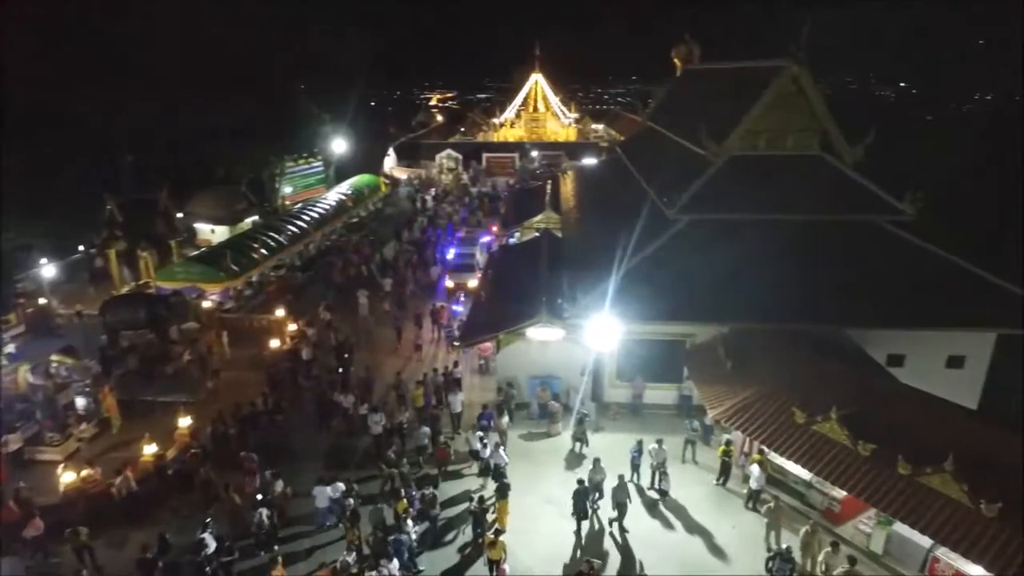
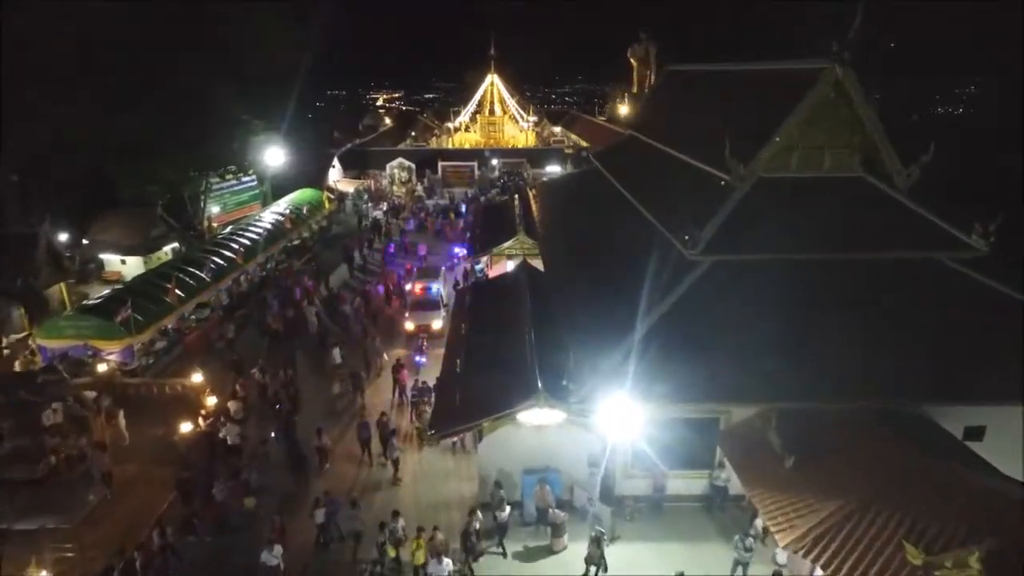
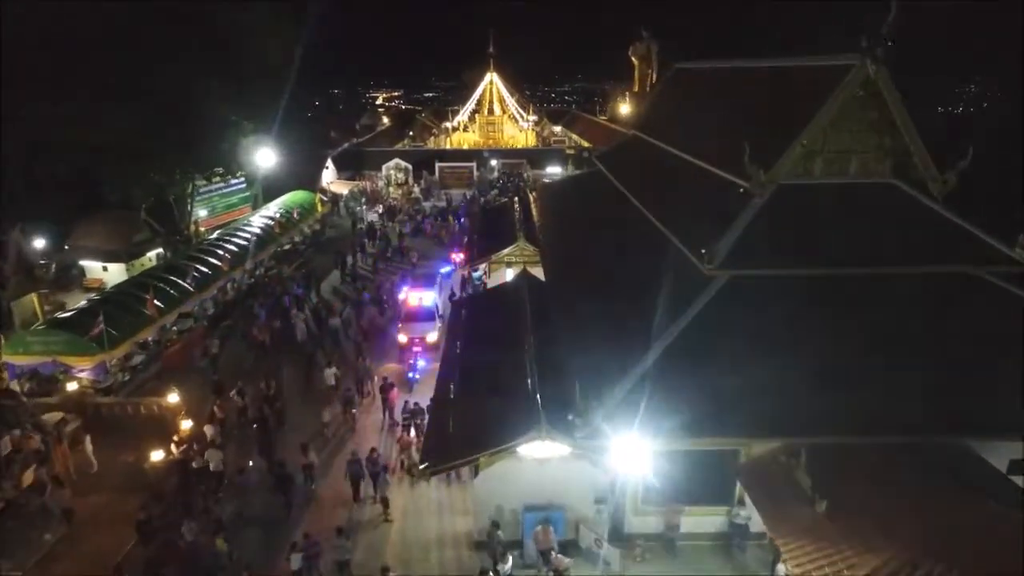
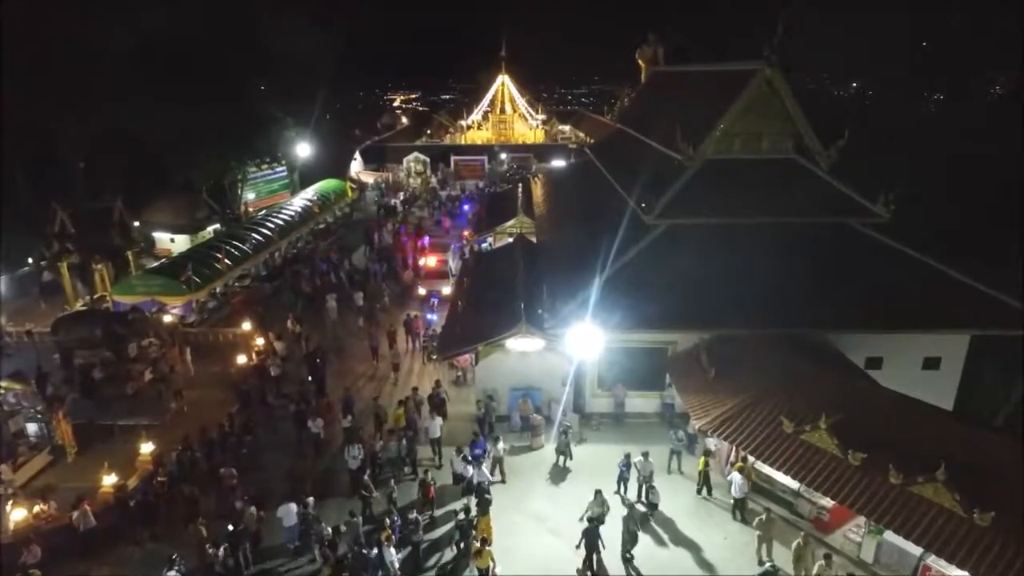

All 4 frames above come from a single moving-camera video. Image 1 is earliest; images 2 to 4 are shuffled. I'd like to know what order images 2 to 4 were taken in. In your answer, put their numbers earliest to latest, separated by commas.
4, 2, 3
